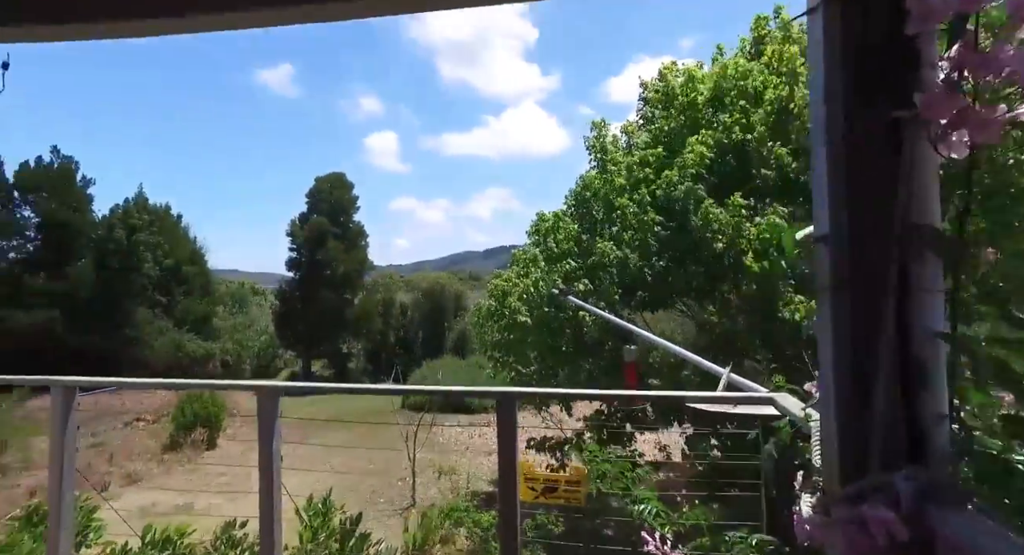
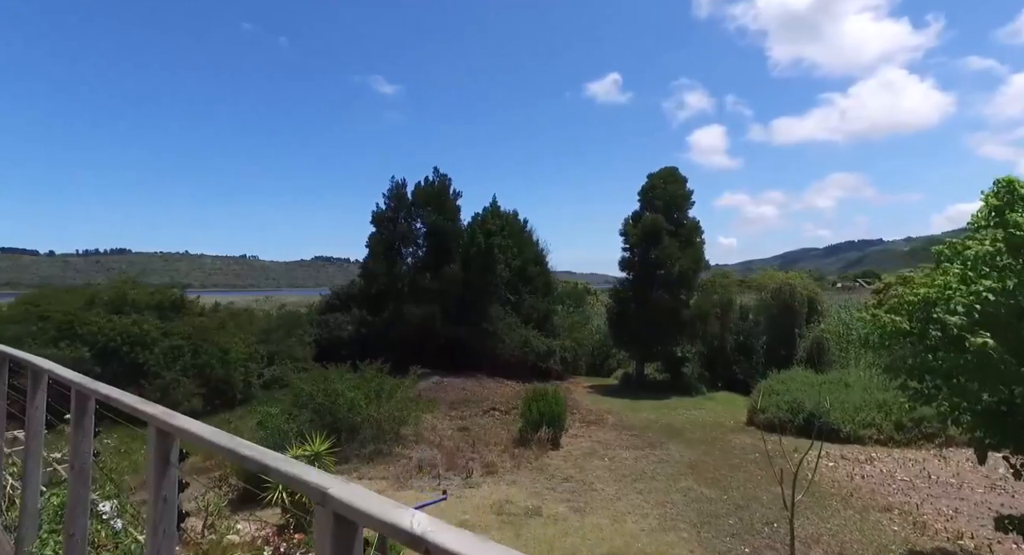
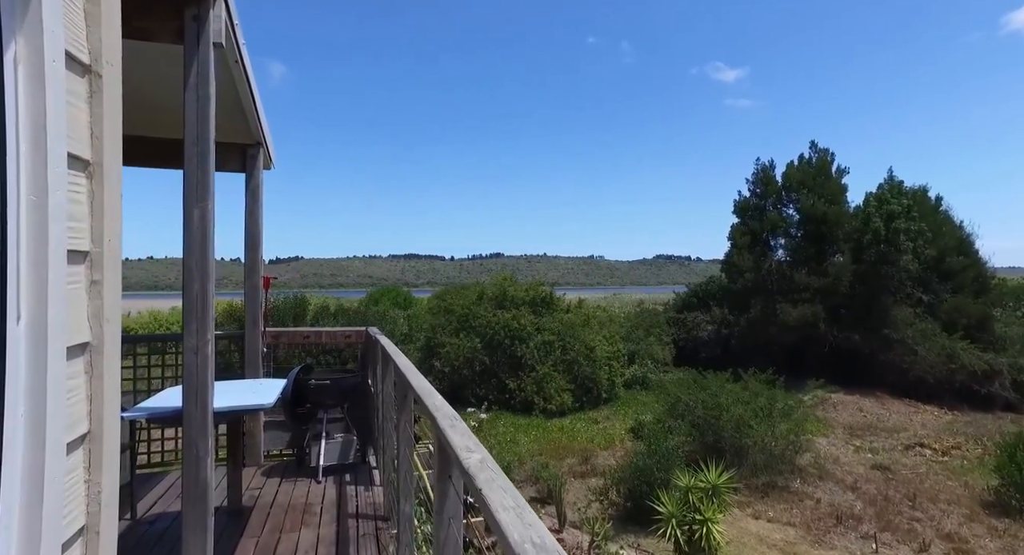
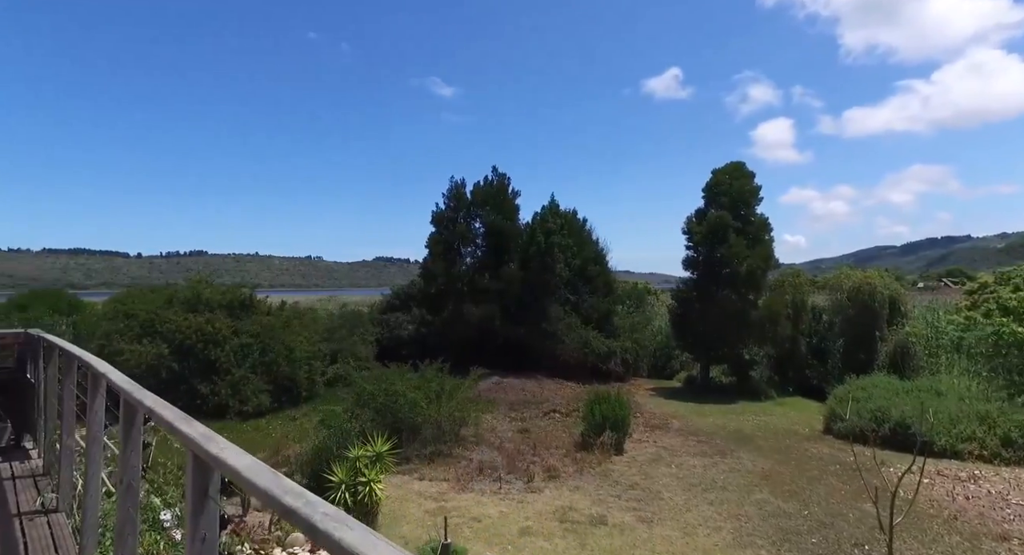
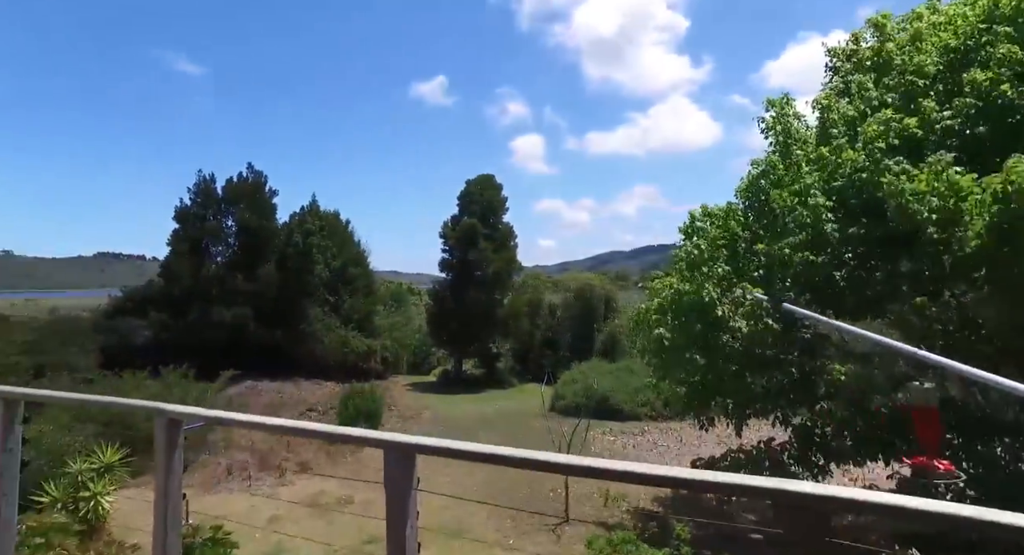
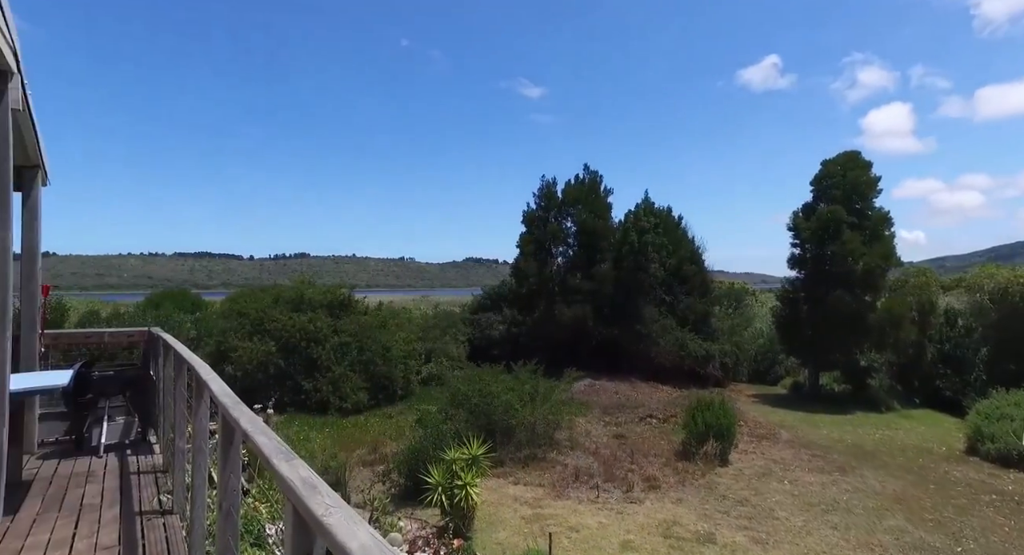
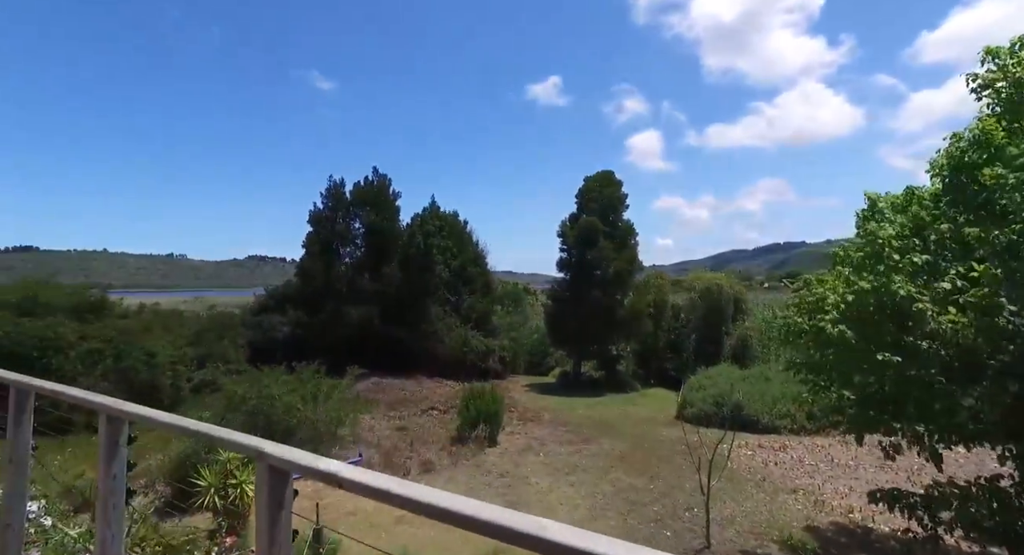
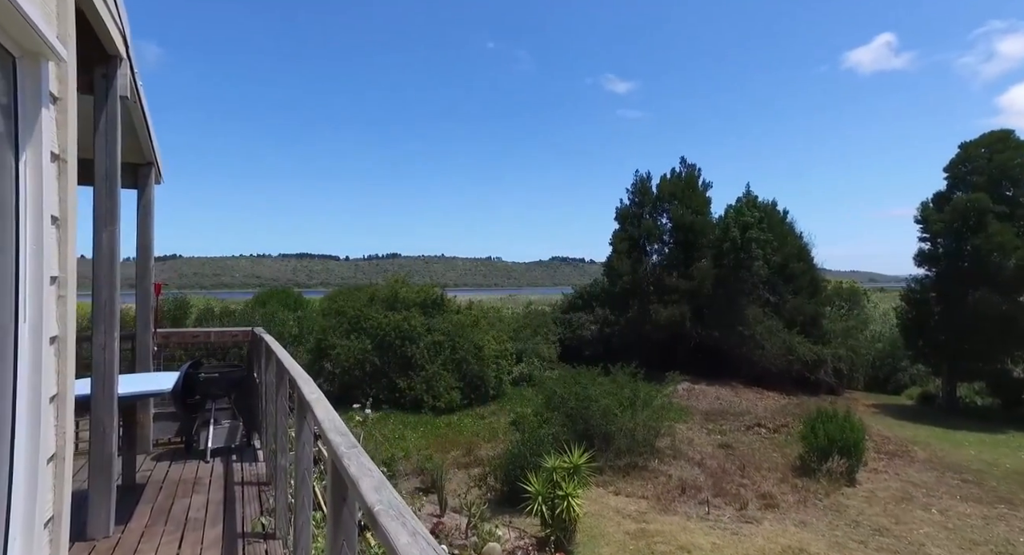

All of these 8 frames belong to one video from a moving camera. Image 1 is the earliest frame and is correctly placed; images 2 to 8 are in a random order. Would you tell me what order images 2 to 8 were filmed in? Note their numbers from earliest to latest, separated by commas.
5, 7, 2, 4, 6, 8, 3
